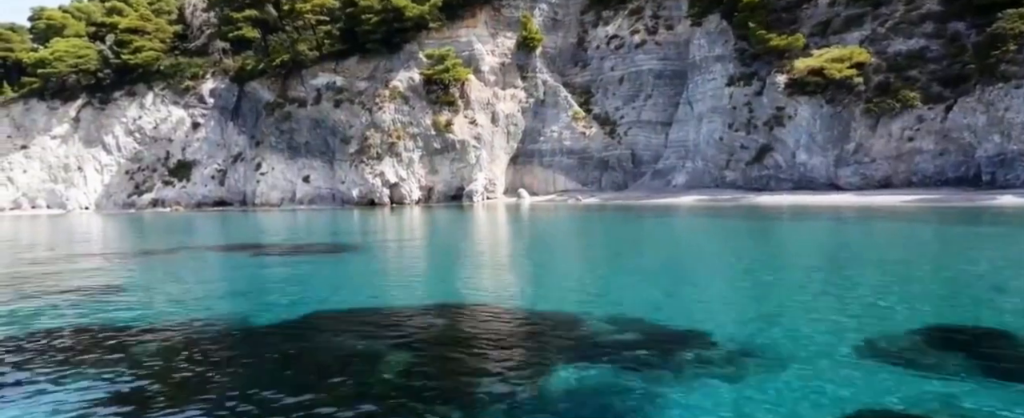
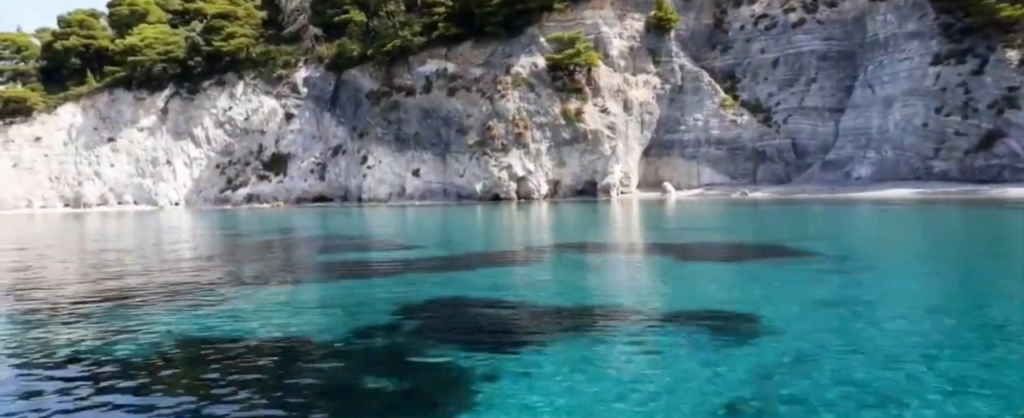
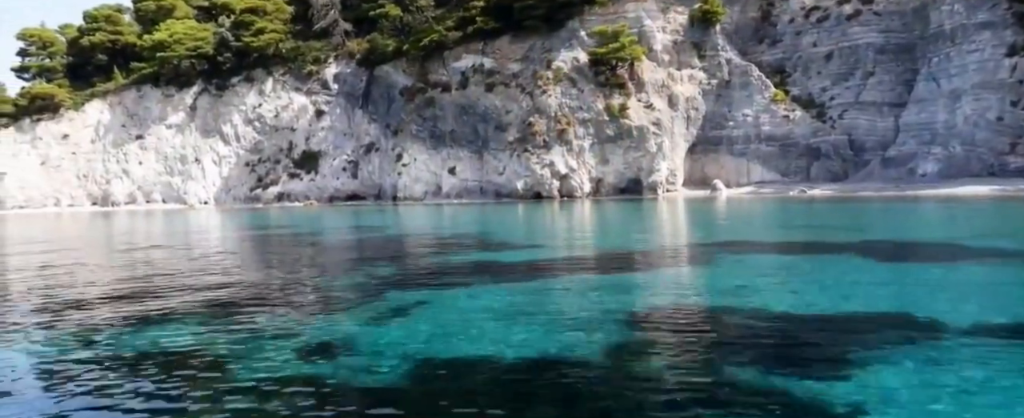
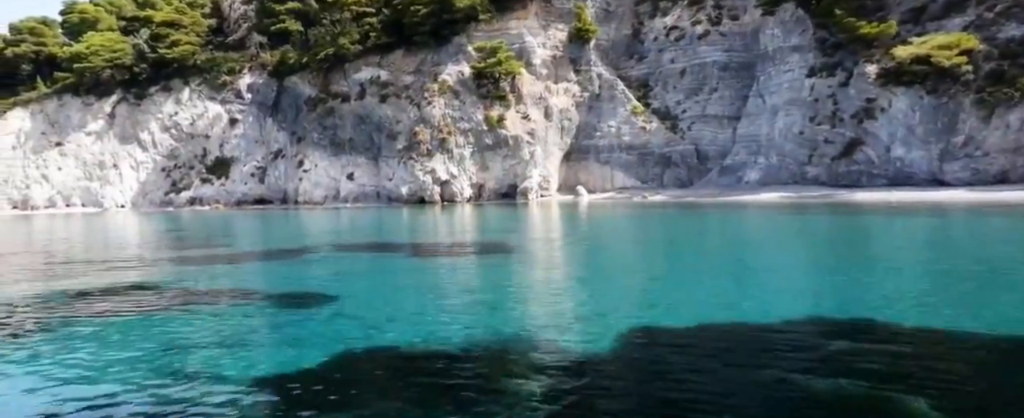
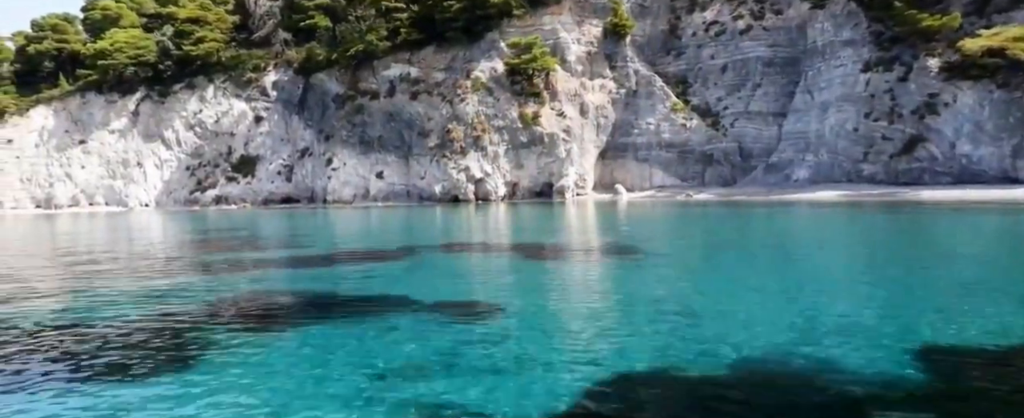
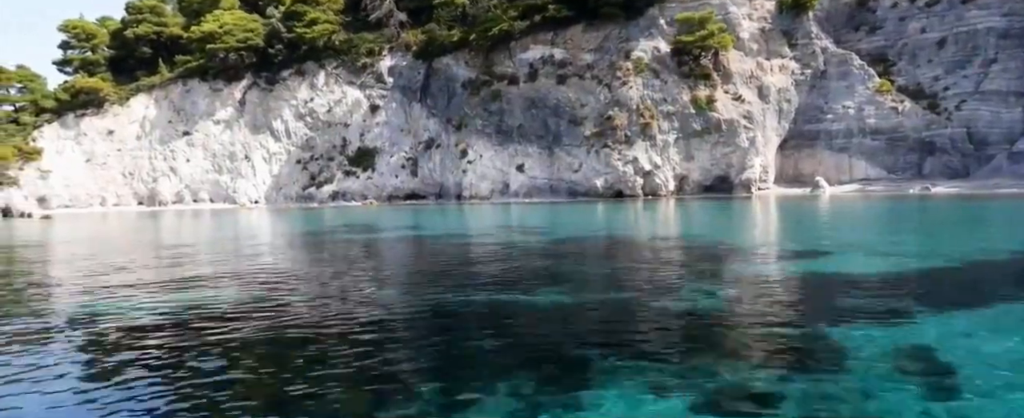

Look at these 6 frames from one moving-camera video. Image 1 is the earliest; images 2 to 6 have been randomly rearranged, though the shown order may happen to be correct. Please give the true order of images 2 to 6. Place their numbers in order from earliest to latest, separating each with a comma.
4, 5, 2, 3, 6
